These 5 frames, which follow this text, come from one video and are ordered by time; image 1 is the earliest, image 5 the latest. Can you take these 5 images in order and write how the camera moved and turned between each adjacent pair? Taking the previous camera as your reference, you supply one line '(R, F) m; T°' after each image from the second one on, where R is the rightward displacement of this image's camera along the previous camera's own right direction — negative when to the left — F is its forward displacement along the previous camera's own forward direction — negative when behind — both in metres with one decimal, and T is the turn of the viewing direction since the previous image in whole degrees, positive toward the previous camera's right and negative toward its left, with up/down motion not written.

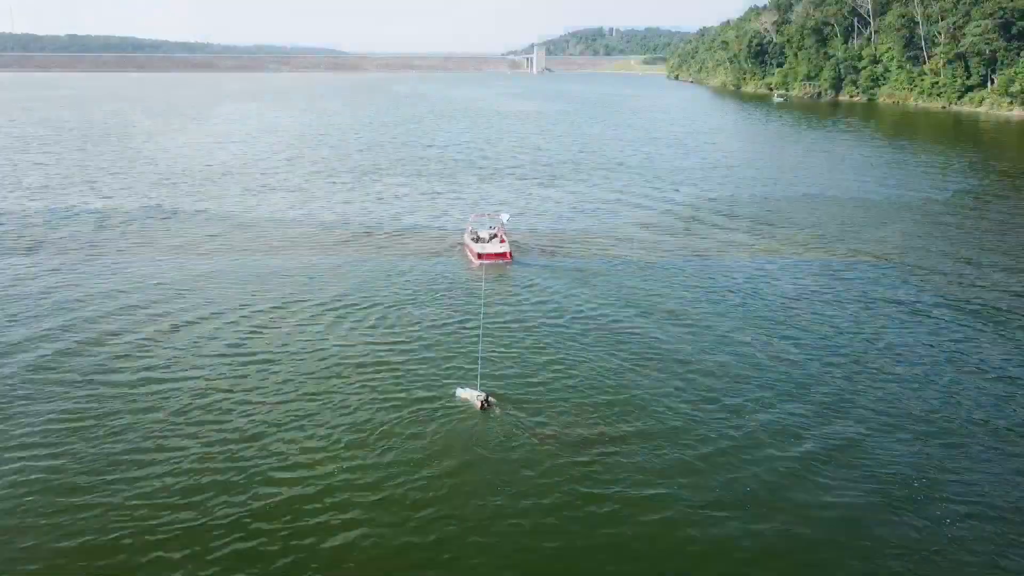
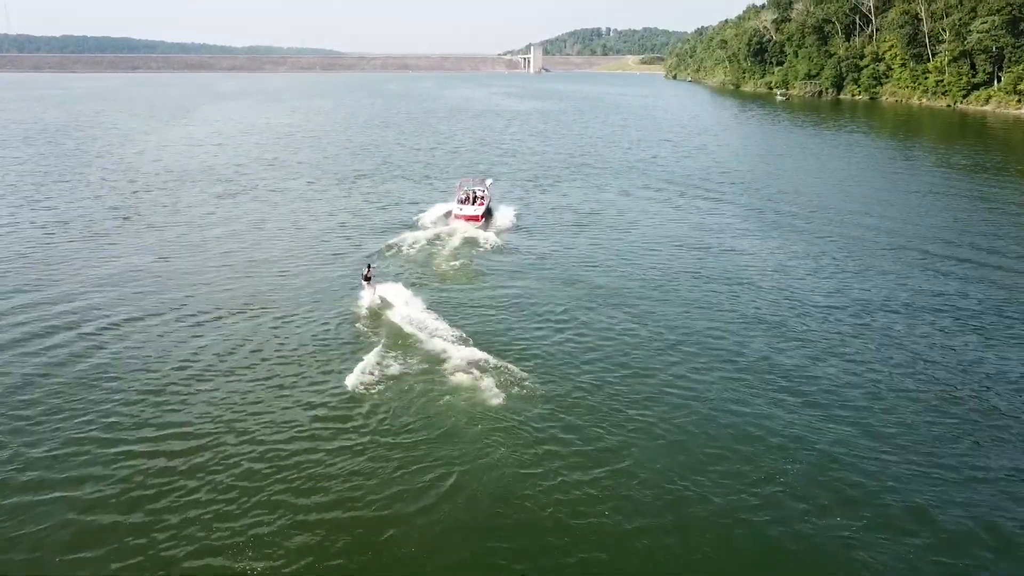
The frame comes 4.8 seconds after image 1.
(+0.2, +4.4) m; 0°
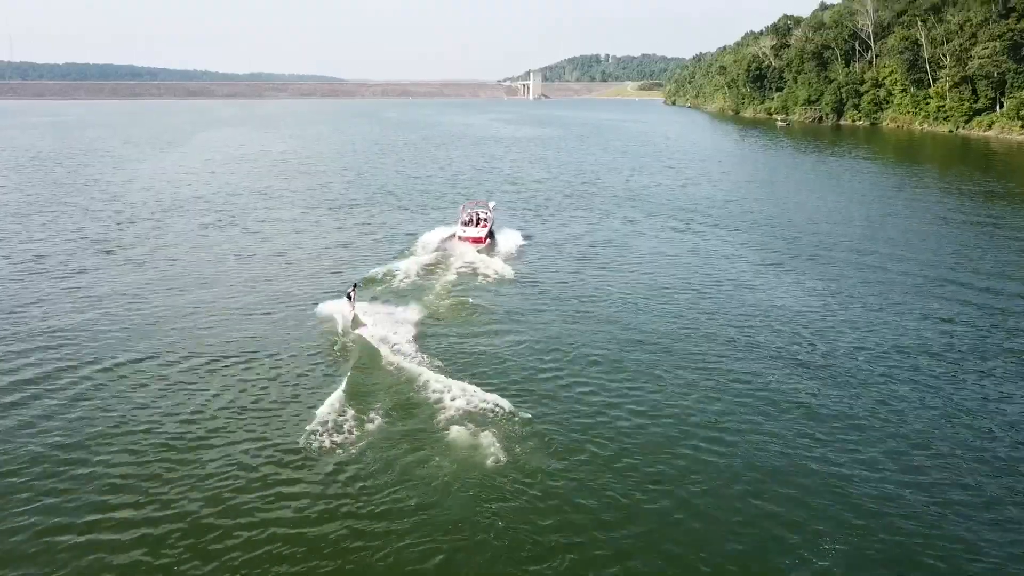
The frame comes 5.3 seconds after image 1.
(-0.1, +2.2) m; 0°
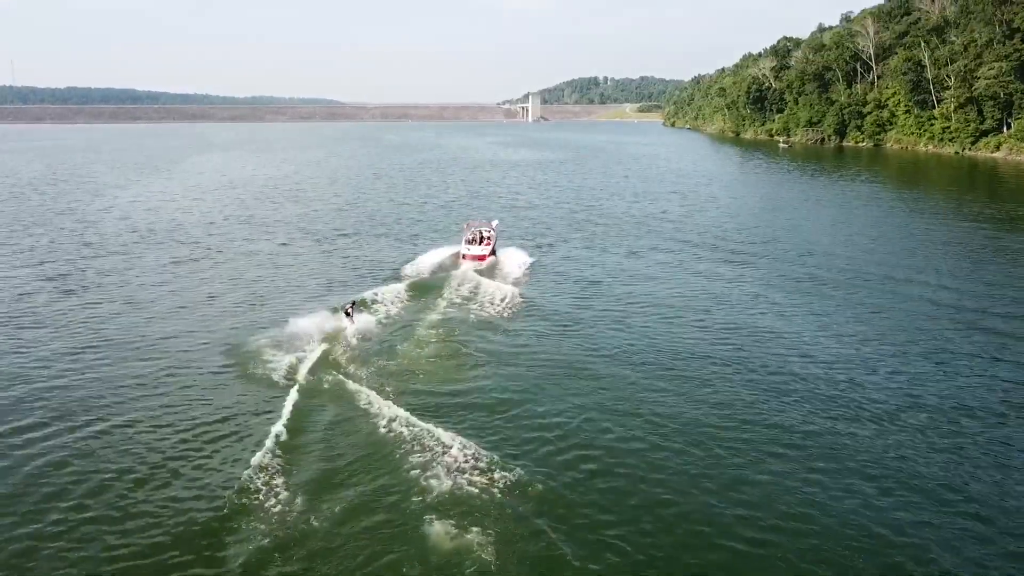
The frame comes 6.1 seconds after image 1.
(+0.1, +3.9) m; 0°
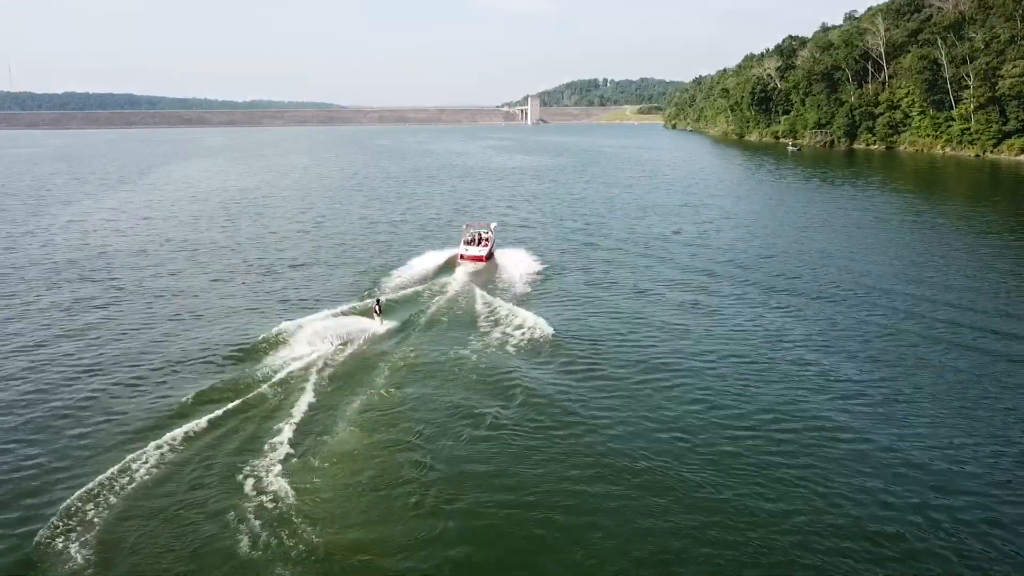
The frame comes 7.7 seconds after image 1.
(+0.7, +9.6) m; 0°
